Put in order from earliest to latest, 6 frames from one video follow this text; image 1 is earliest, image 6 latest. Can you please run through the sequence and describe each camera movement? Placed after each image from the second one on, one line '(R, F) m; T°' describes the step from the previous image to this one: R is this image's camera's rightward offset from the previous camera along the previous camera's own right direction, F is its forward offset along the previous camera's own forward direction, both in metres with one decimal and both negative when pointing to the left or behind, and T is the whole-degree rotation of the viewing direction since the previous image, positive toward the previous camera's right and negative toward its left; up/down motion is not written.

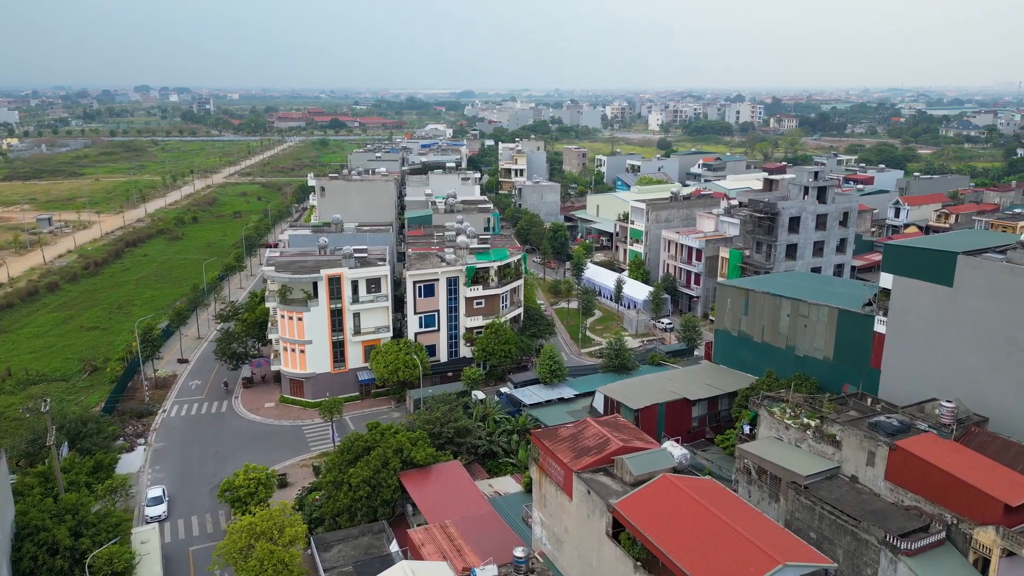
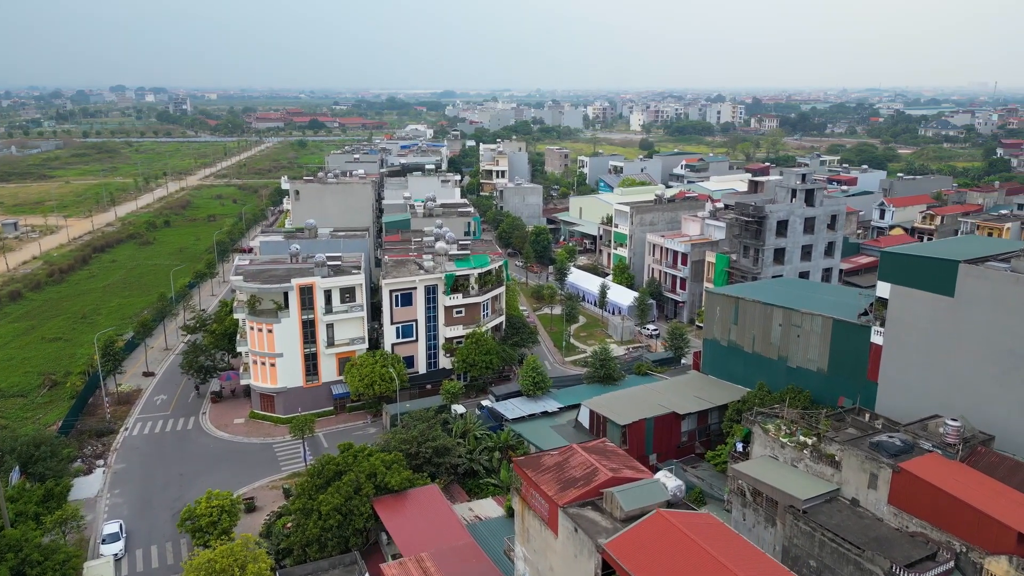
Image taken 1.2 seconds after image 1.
(+0.1, +1.2) m; +1°
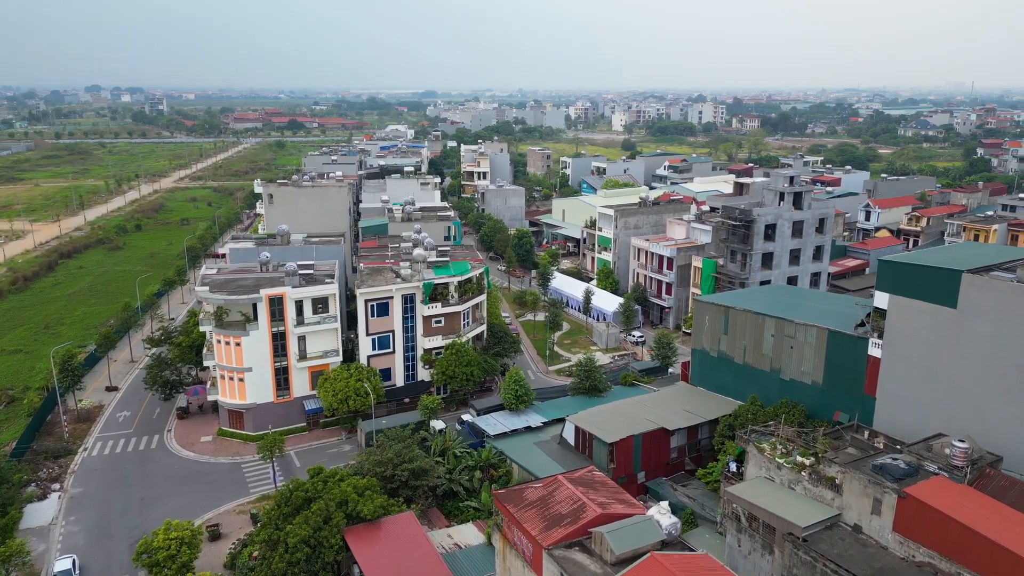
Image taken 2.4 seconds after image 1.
(+0.1, +1.2) m; +1°
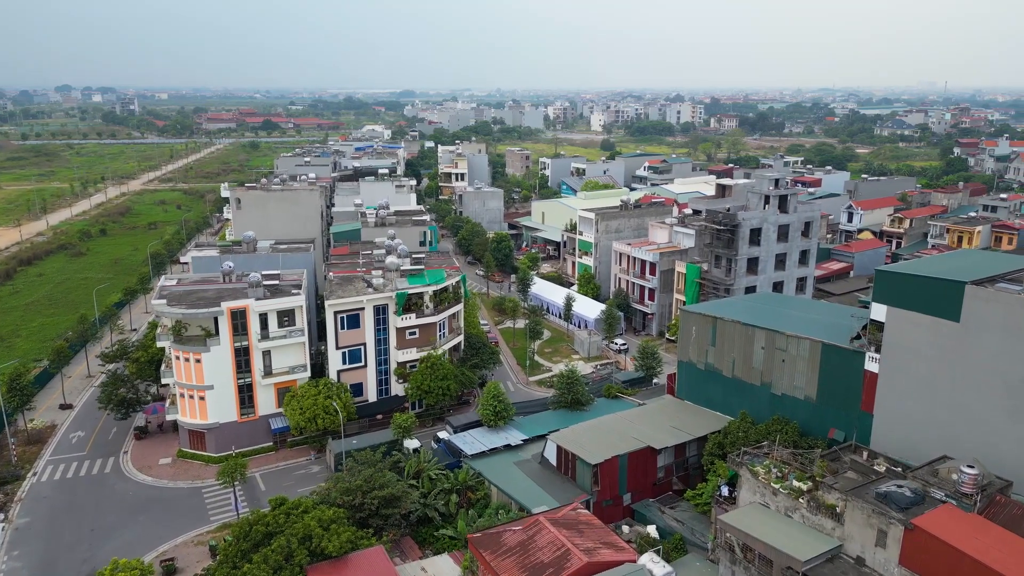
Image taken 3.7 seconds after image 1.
(+0.1, +1.3) m; +2°
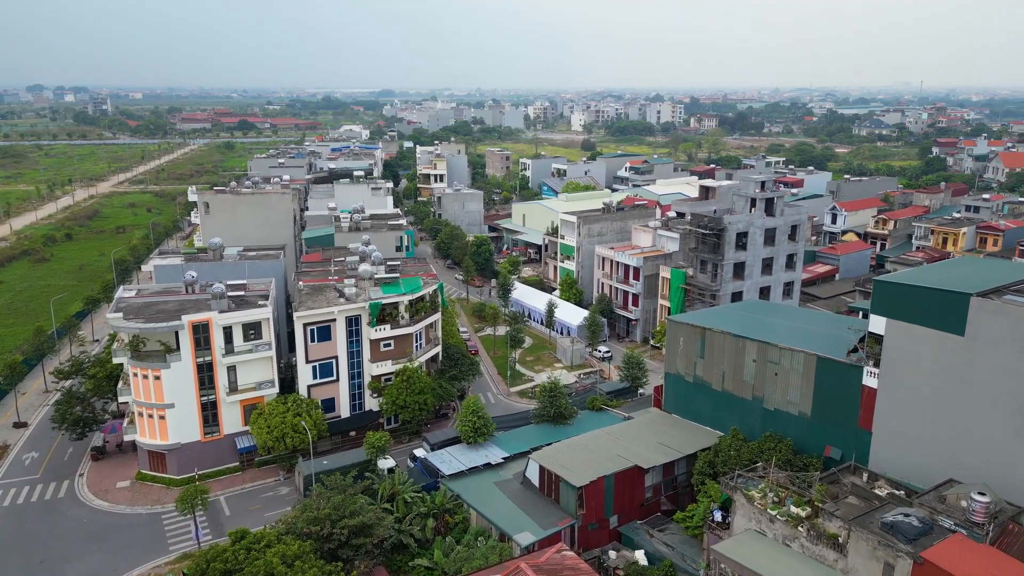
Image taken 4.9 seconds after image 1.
(+0.1, +1.2) m; +2°
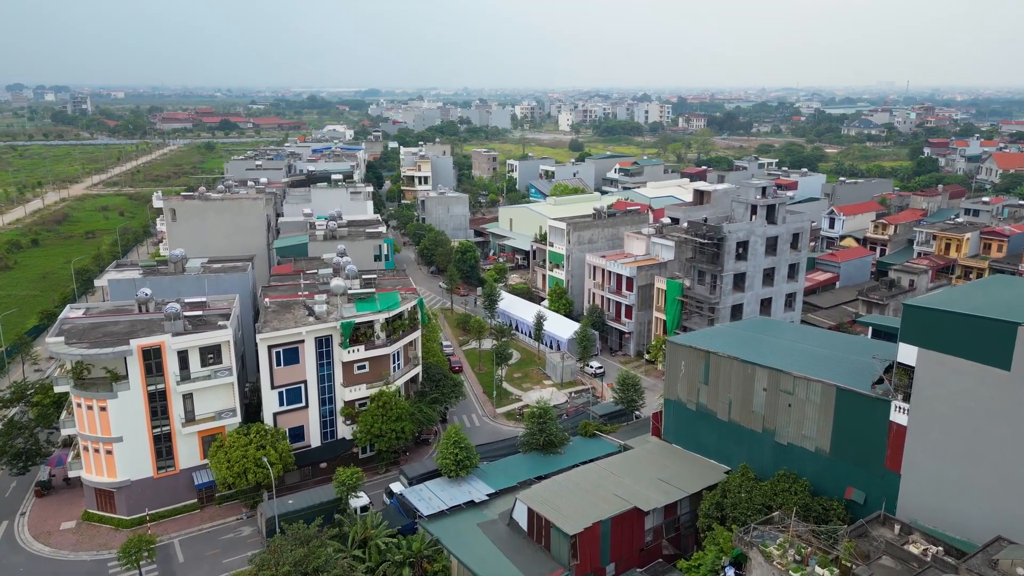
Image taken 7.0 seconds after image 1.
(+0.1, +2.0) m; +1°
